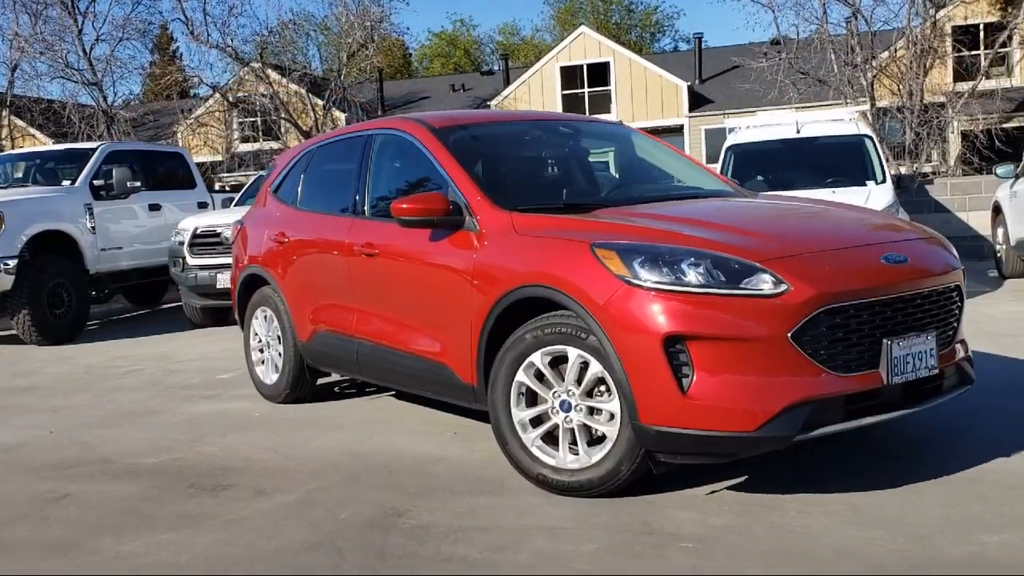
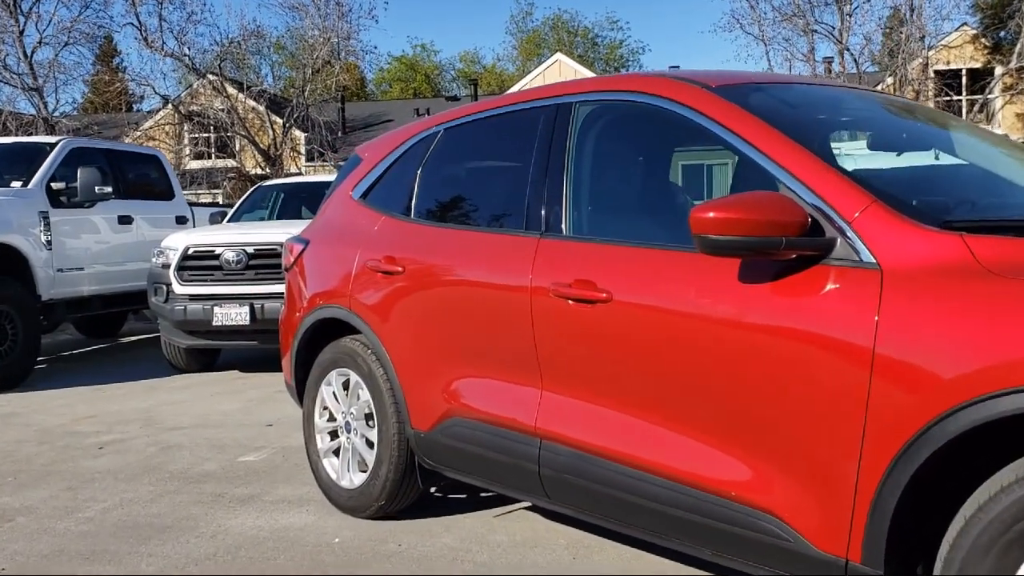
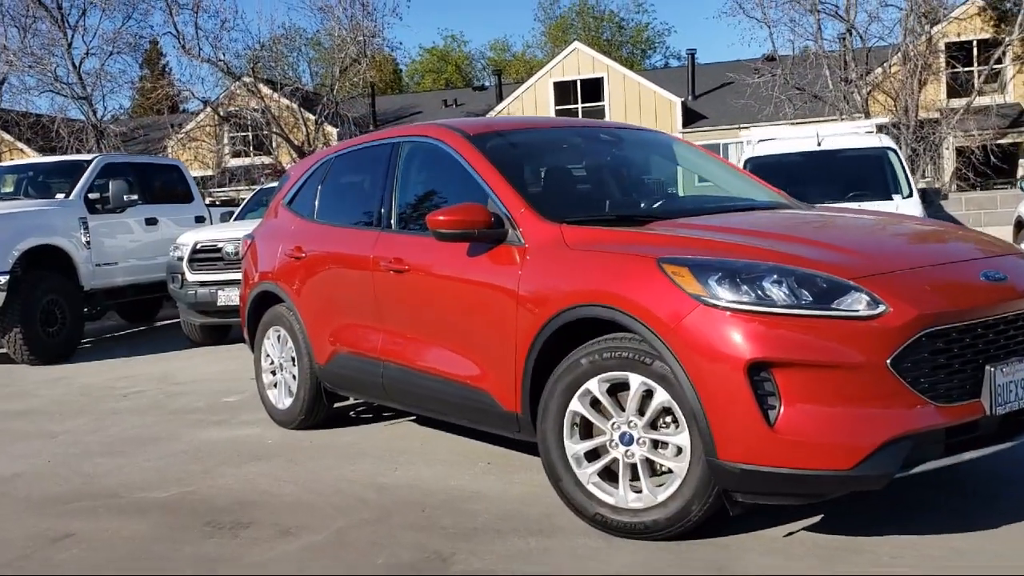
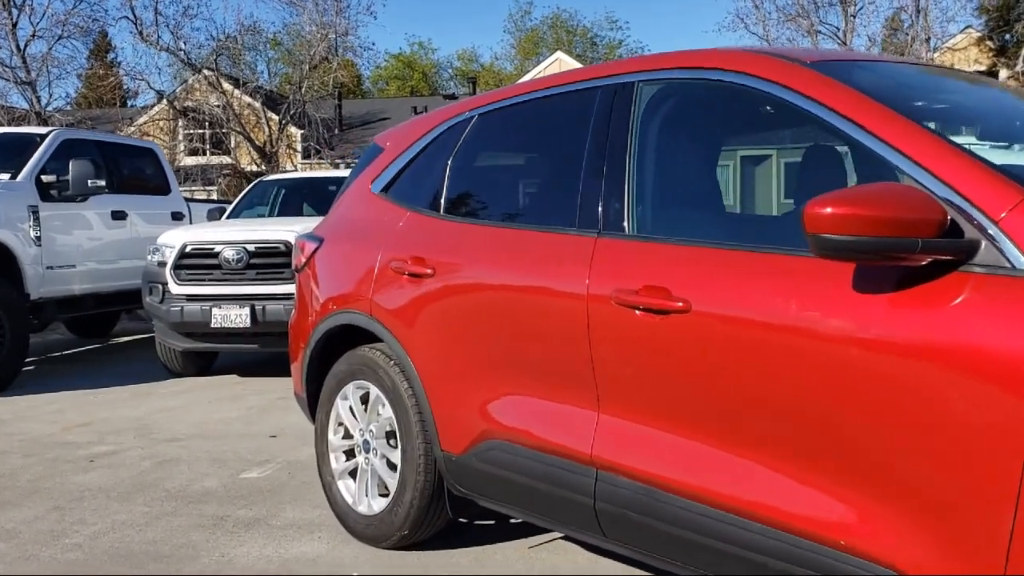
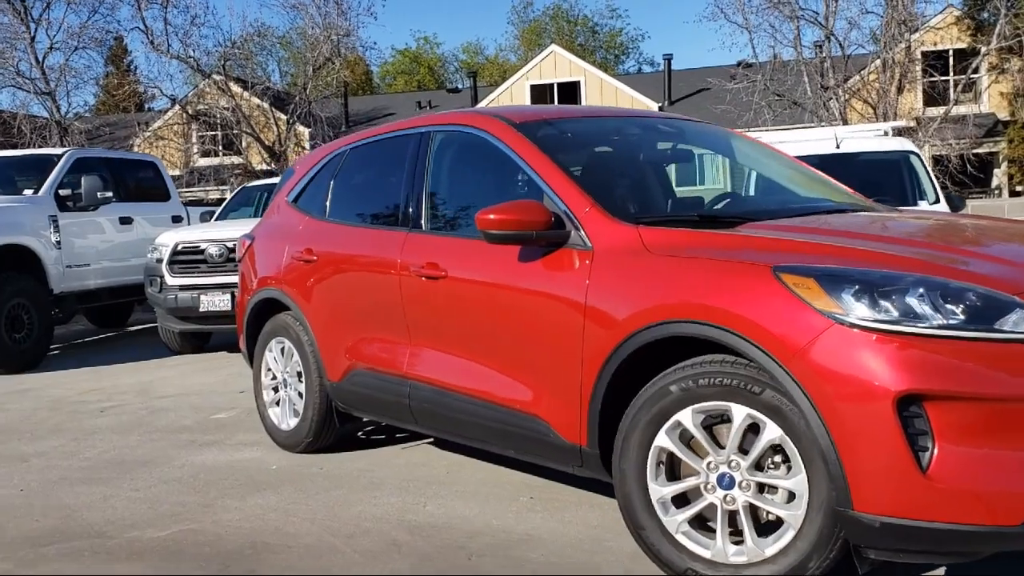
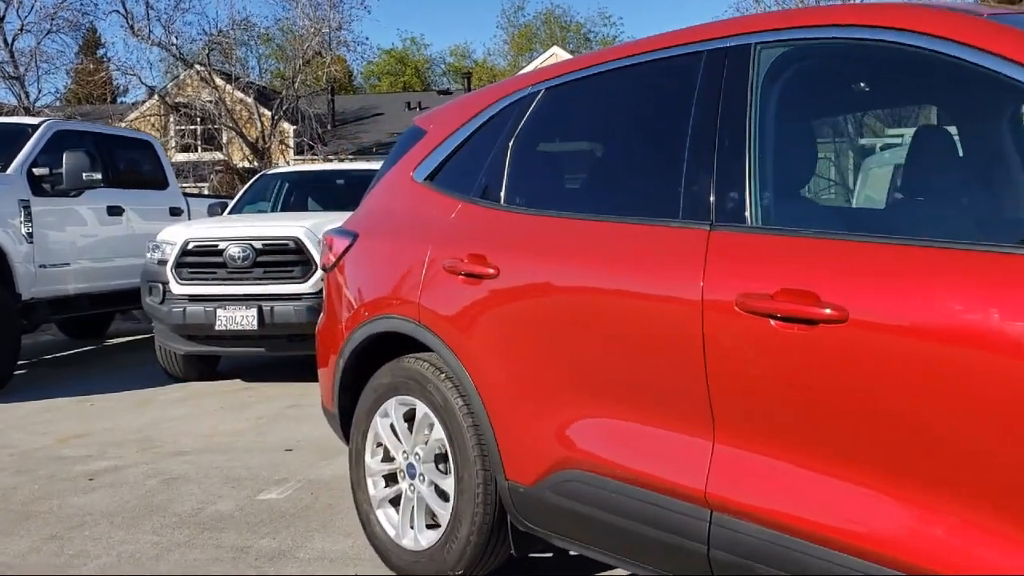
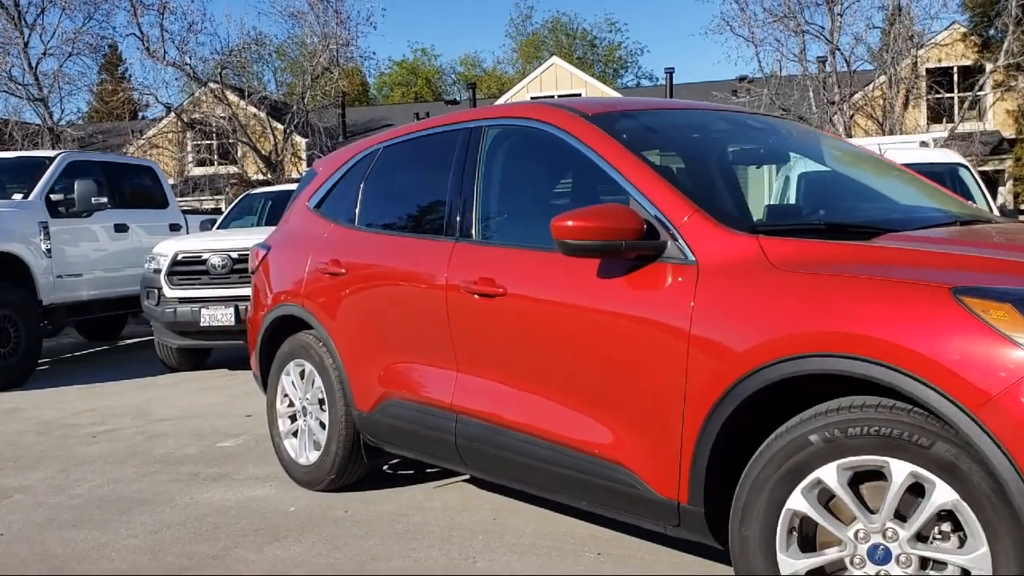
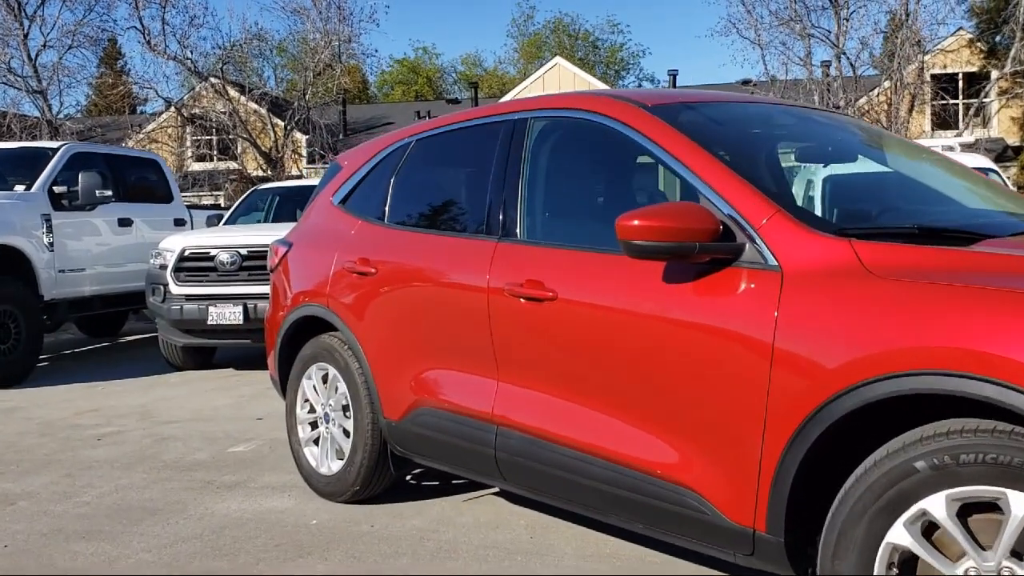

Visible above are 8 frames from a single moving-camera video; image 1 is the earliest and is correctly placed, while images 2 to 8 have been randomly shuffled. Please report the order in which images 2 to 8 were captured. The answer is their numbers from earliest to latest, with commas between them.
3, 5, 7, 8, 2, 4, 6
